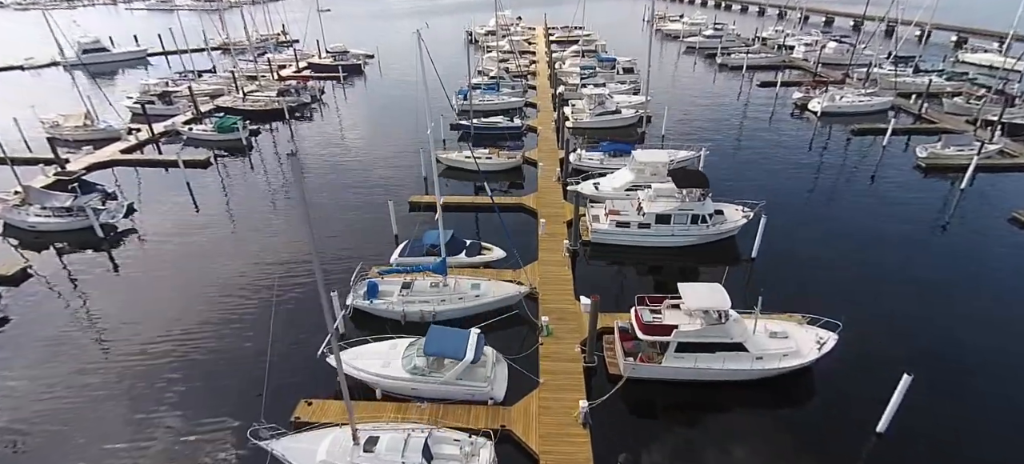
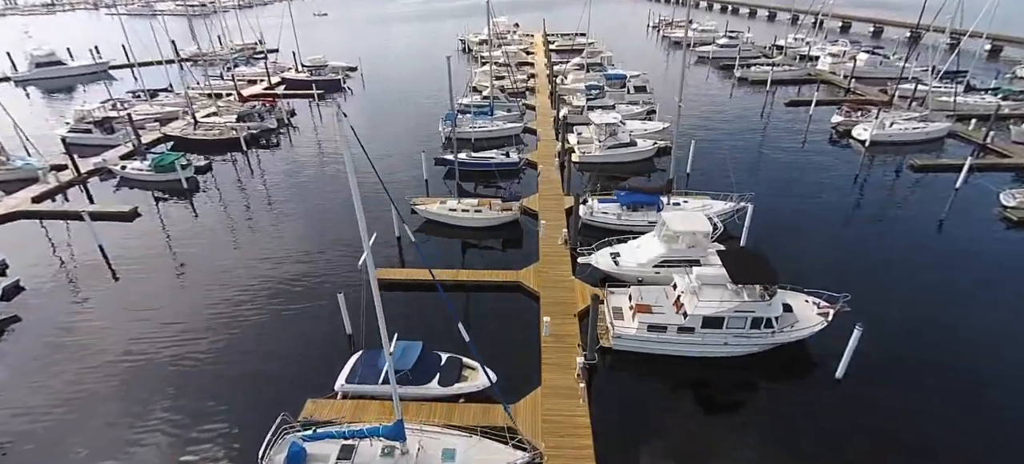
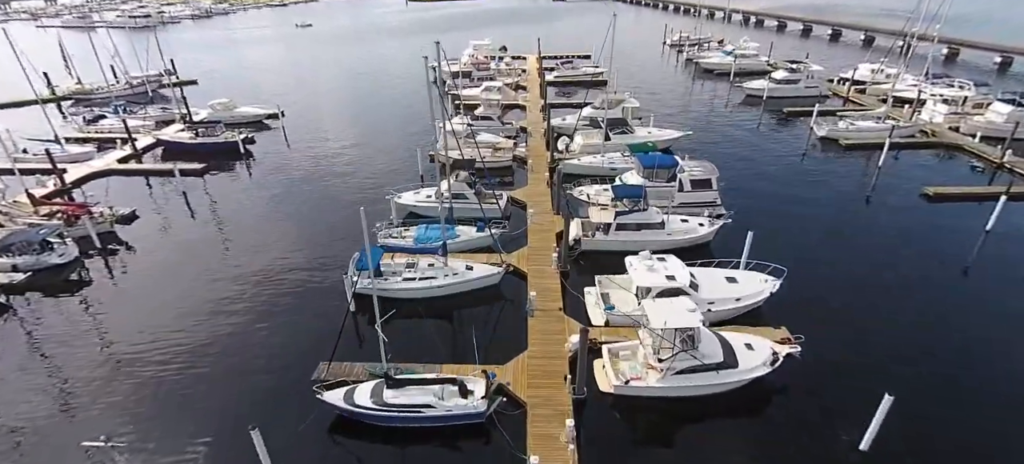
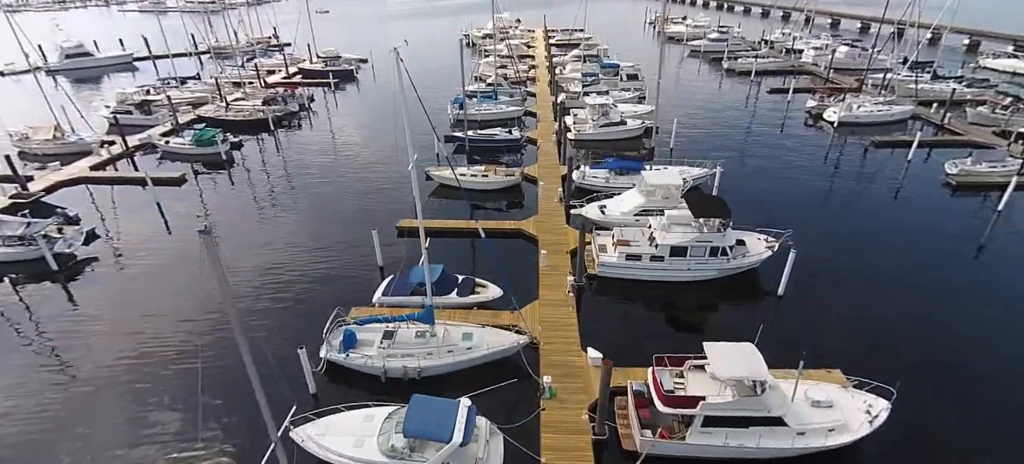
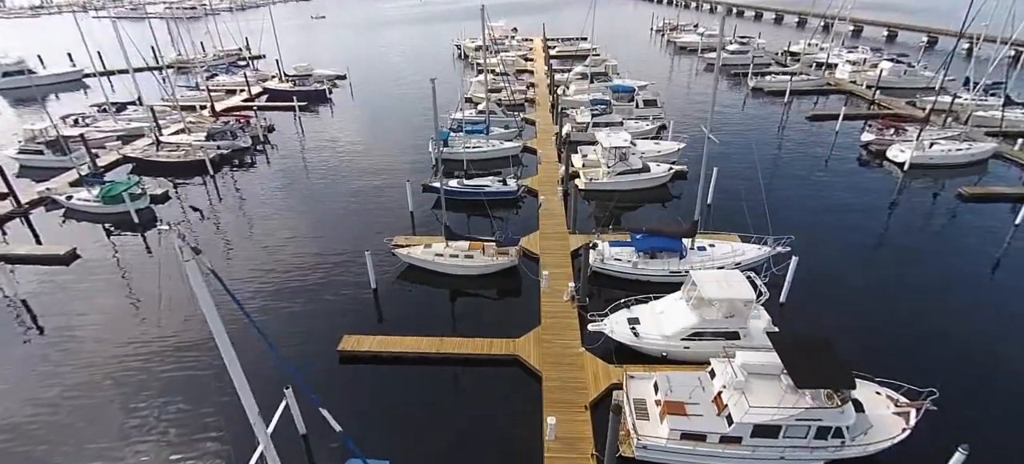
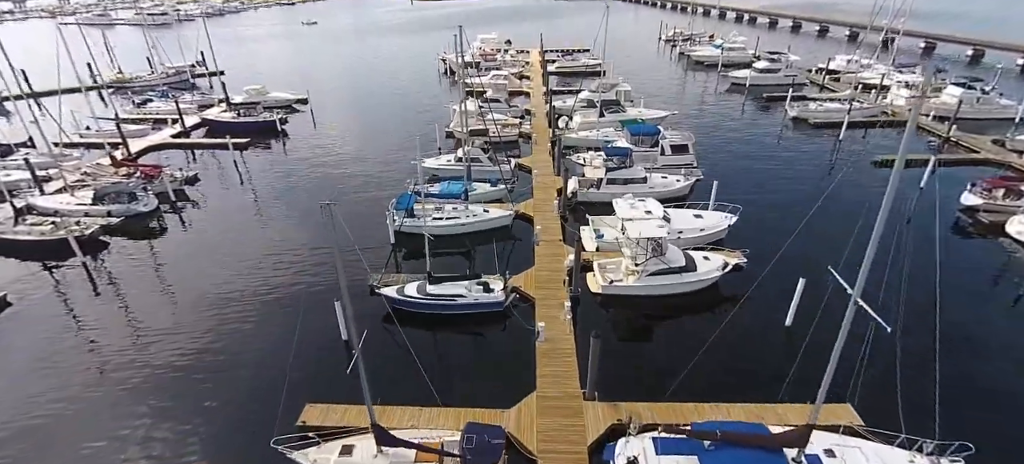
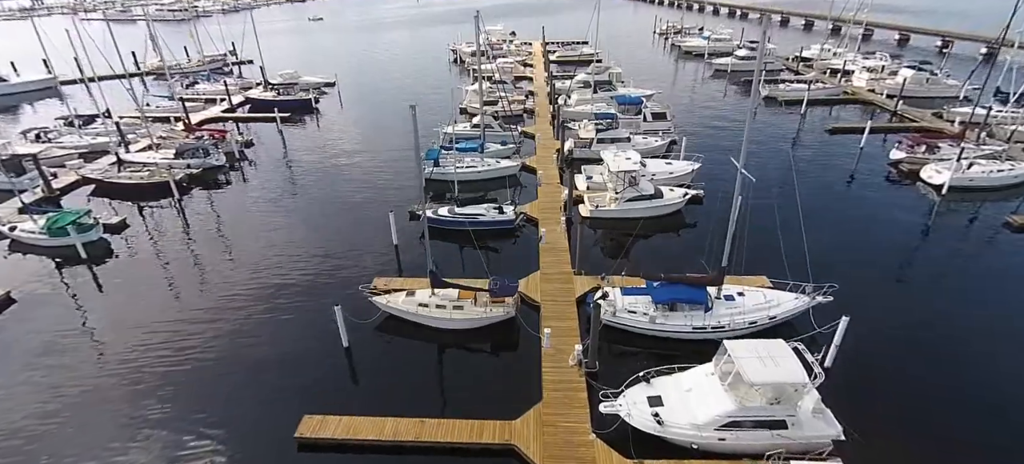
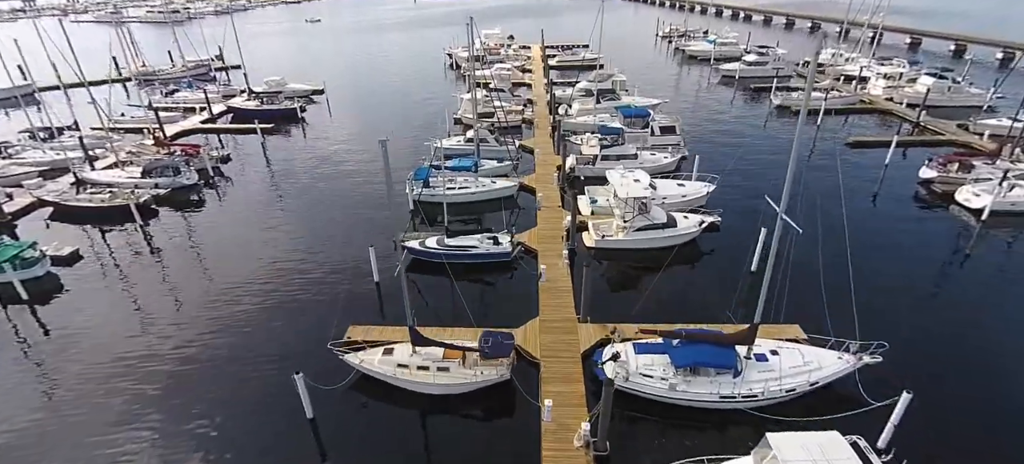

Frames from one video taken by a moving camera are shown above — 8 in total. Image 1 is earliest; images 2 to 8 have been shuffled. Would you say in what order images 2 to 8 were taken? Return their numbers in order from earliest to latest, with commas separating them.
4, 2, 5, 7, 8, 6, 3
